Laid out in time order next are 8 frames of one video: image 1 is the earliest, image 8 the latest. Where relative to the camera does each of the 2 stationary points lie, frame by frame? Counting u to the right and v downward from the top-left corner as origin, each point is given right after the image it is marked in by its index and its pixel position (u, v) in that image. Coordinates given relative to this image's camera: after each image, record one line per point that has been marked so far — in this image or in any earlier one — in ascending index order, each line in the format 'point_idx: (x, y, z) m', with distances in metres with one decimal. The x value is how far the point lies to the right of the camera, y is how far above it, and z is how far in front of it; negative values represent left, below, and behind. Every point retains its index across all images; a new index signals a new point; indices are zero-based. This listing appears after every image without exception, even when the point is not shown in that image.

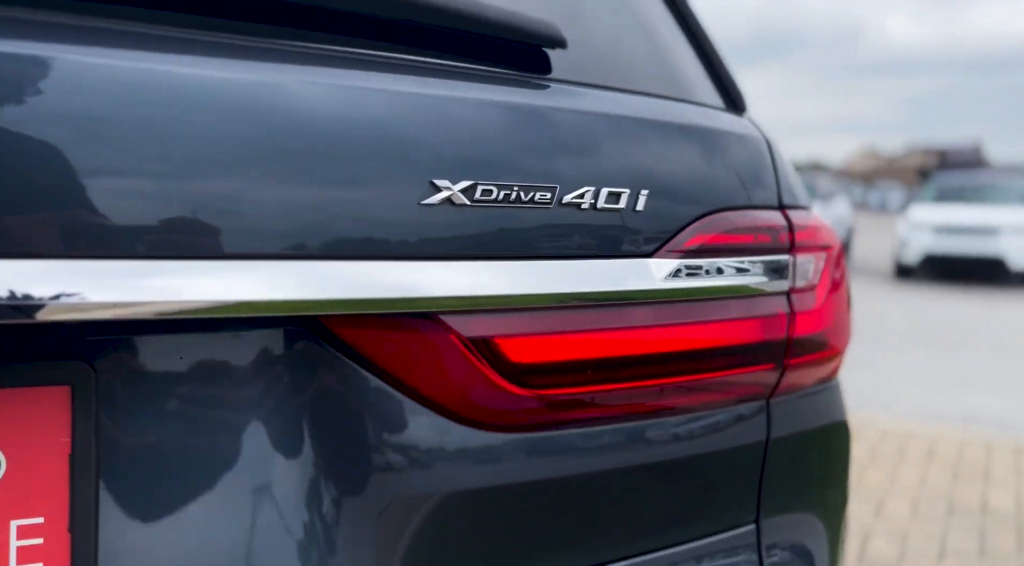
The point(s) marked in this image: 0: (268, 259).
0: (-0.2, 0.0, +0.6) m
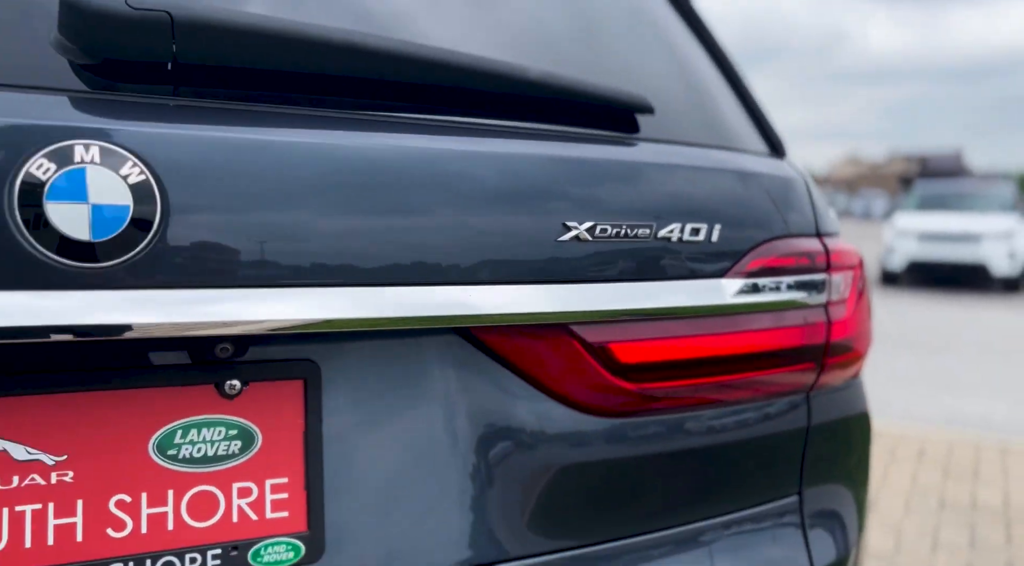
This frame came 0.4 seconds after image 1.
0: (-0.1, 0.0, +0.8) m
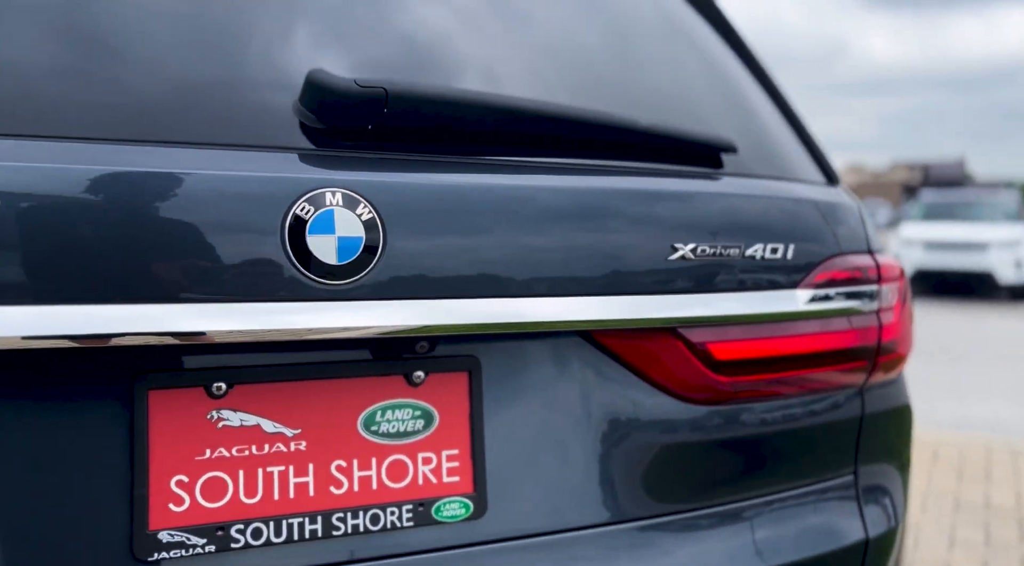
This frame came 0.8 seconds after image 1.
0: (+0.1, 0.0, +1.0) m
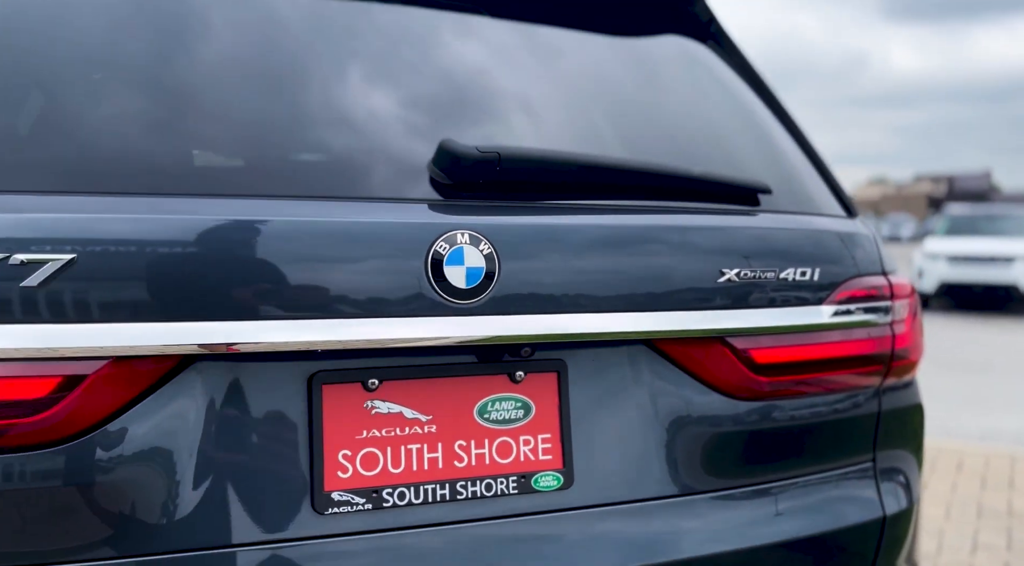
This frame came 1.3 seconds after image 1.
0: (+0.2, 0.0, +1.2) m
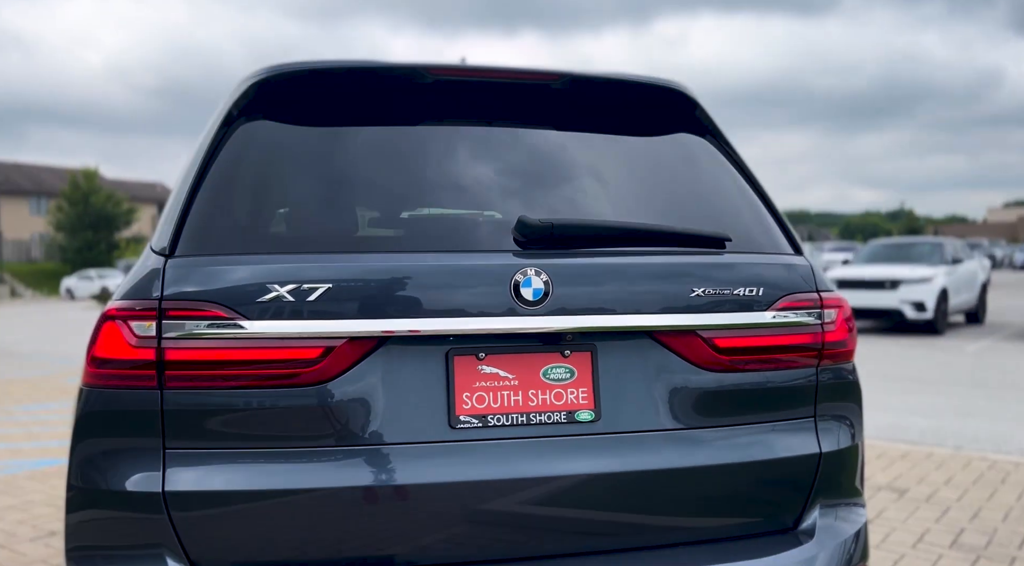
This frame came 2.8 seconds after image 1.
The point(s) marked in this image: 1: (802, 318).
0: (+0.3, -0.1, +2.0) m
1: (+0.7, -0.1, +2.2) m
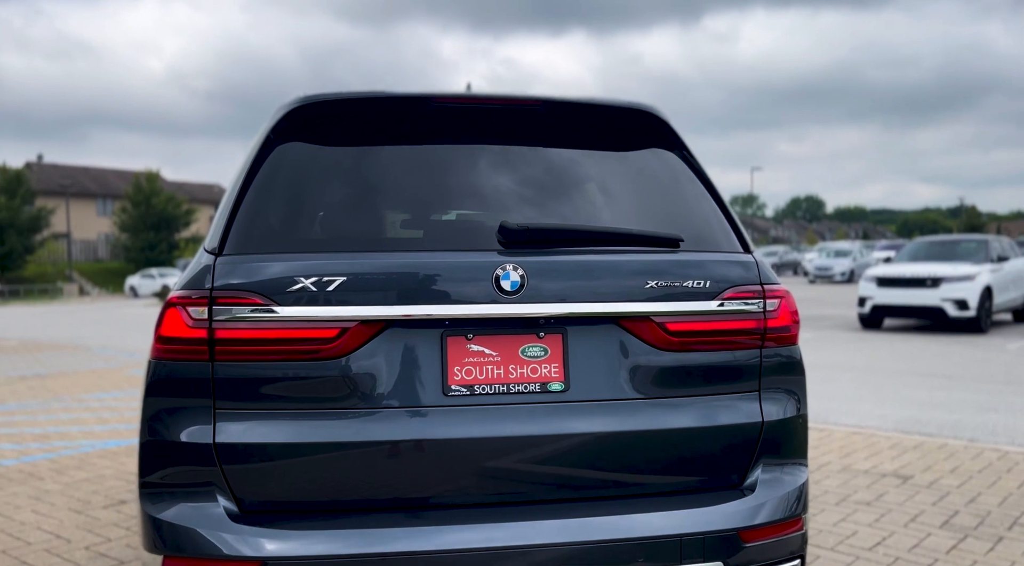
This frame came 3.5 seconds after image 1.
0: (+0.2, -0.1, +2.4) m
1: (+0.7, -0.1, +2.6) m
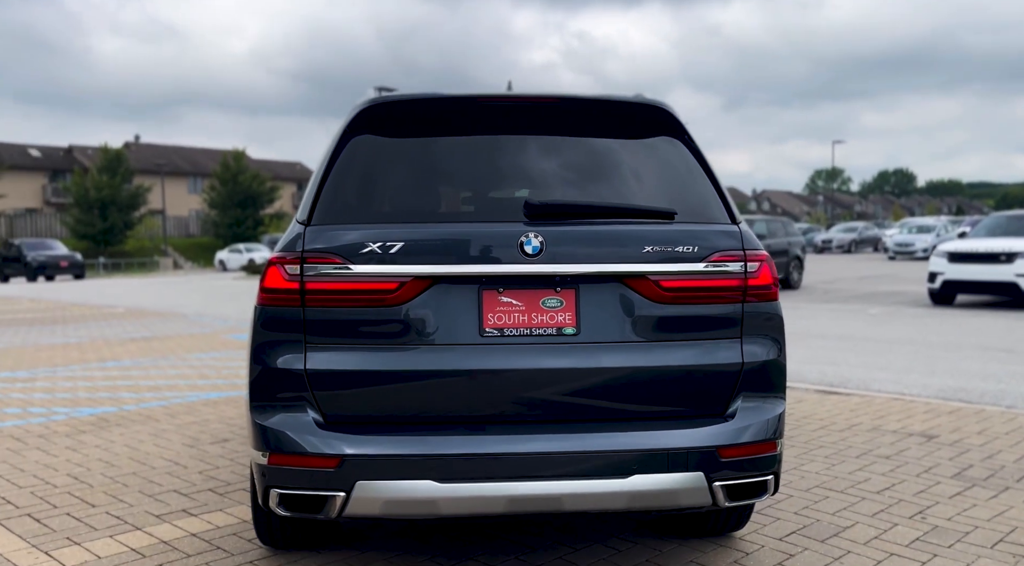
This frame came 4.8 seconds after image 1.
0: (+0.3, +0.1, +3.1) m
1: (+0.7, 0.0, +3.1) m
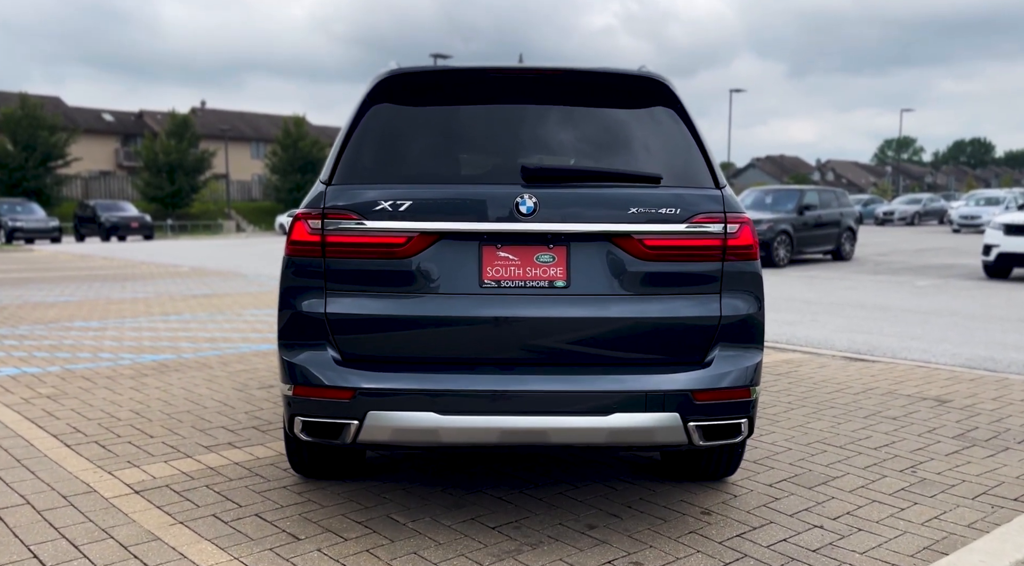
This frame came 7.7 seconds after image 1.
0: (+0.3, +0.2, +3.4) m
1: (+0.7, +0.2, +3.5) m
